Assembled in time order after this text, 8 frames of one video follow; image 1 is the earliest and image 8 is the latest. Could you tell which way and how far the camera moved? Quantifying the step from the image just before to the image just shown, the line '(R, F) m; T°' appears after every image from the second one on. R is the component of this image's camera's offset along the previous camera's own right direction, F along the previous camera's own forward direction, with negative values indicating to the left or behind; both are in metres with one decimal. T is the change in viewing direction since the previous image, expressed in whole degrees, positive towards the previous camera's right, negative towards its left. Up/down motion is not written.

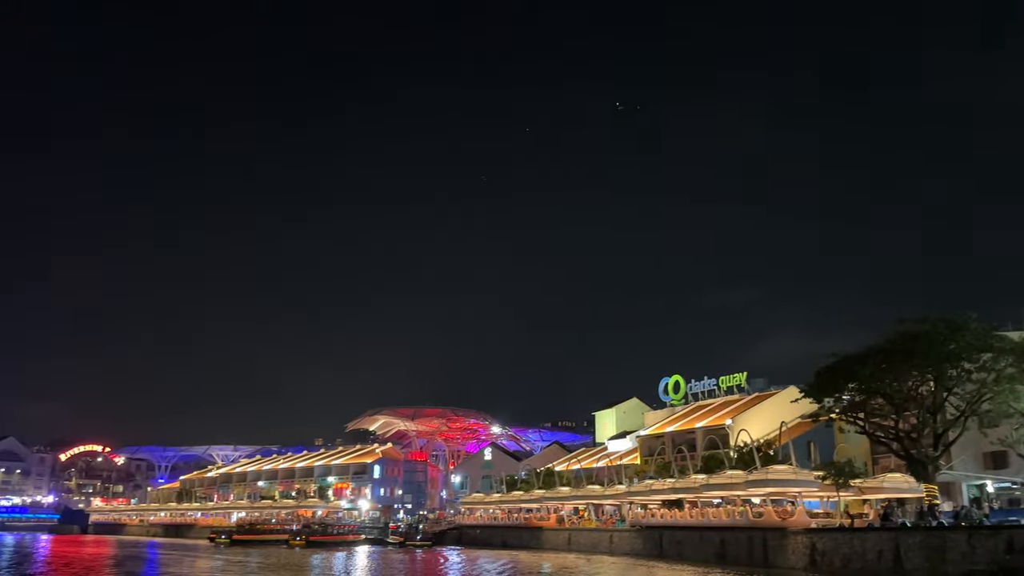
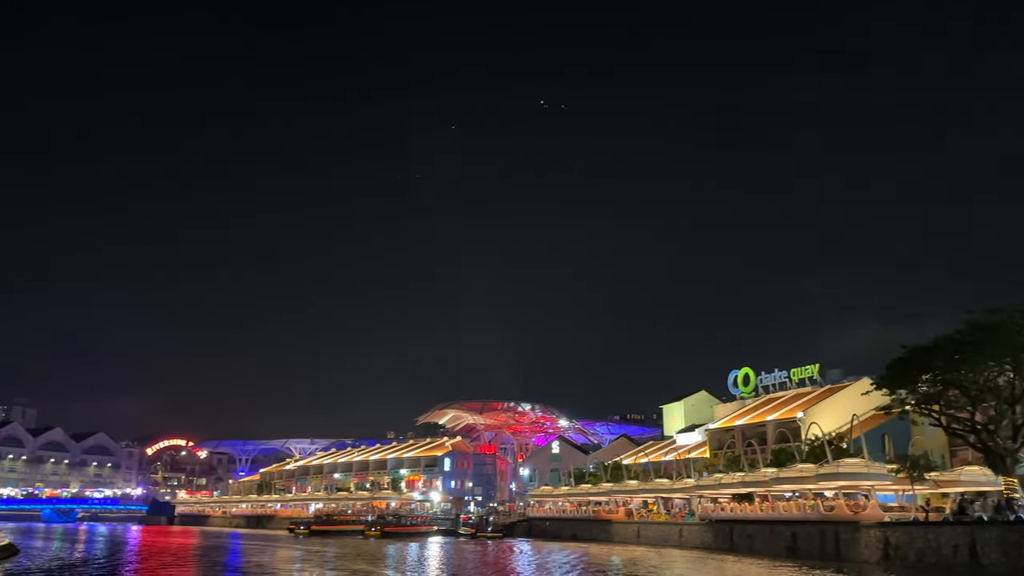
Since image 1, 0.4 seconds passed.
(+0.2, -0.7) m; -5°
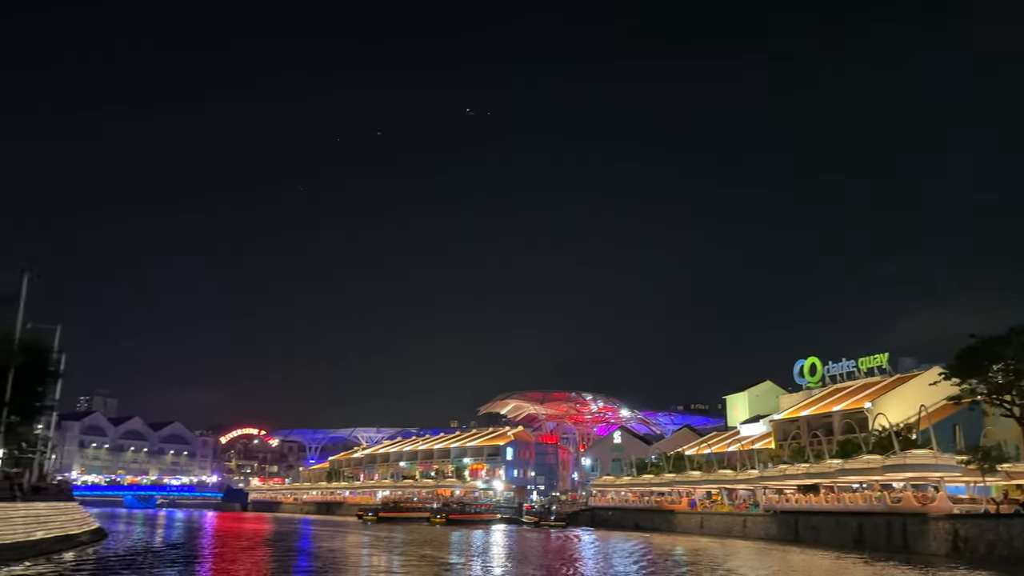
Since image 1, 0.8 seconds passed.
(+0.1, -0.6) m; -4°
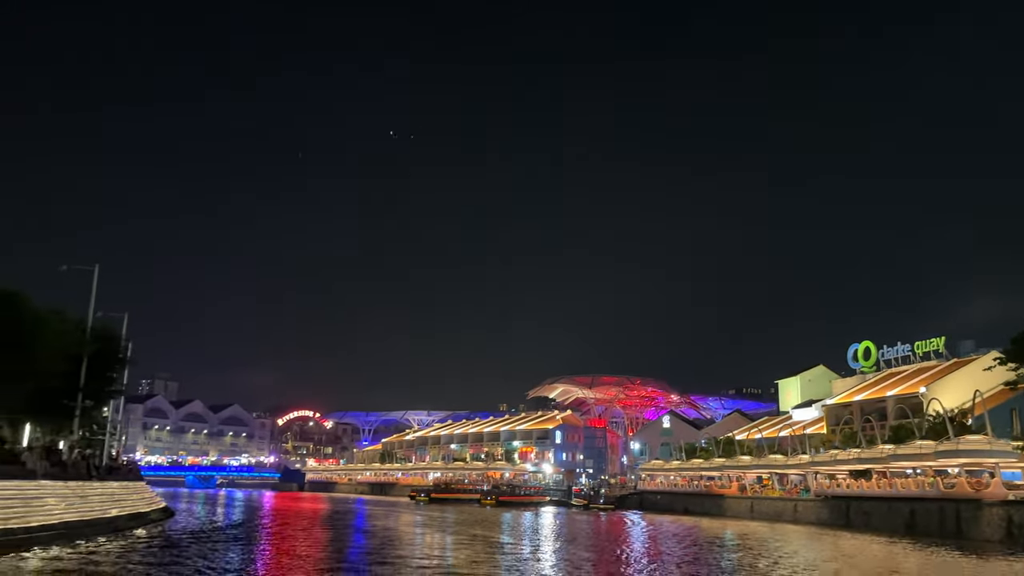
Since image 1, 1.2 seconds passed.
(+0.1, -0.7) m; -3°
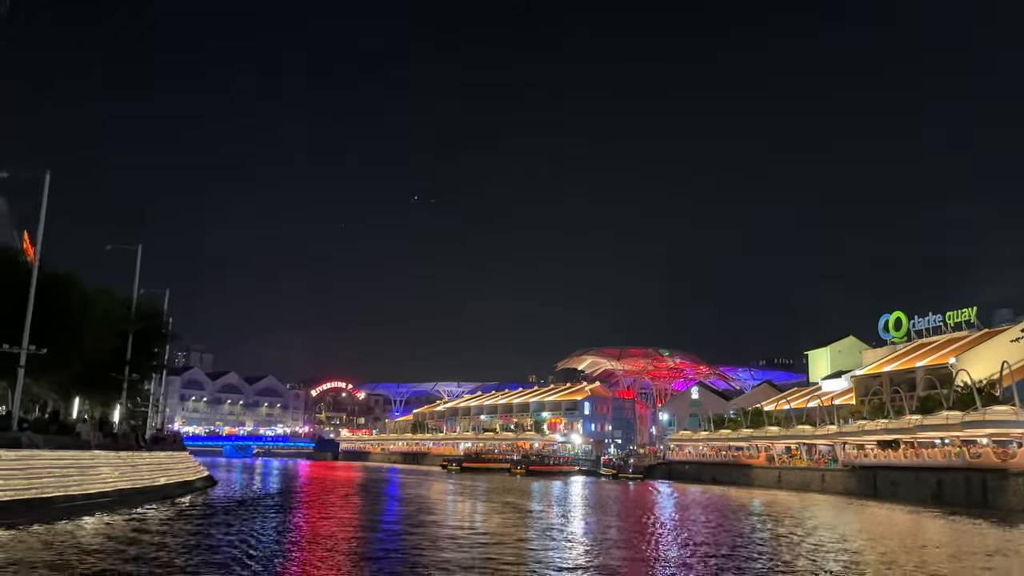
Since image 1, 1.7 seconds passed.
(0.0, -0.8) m; -2°
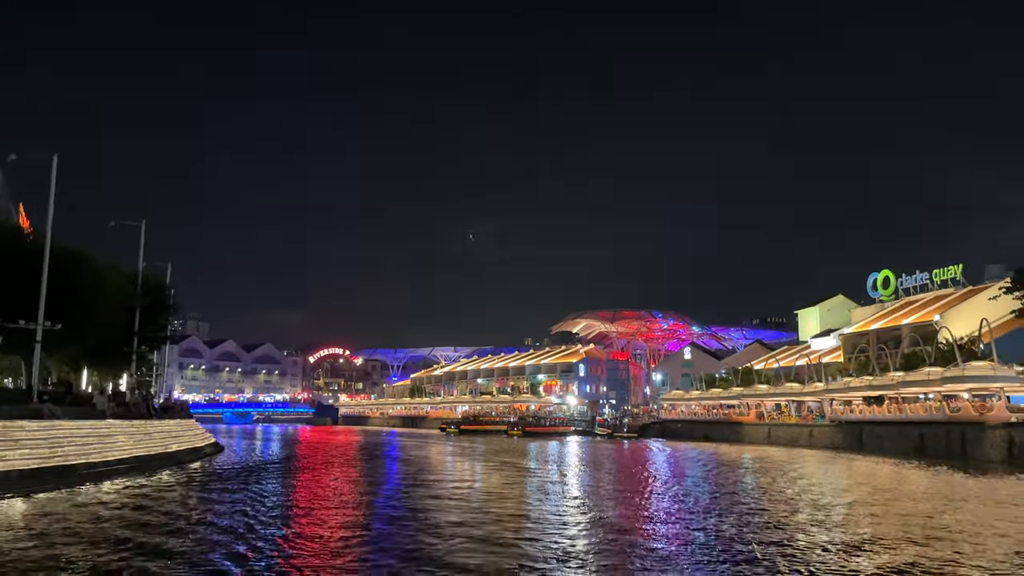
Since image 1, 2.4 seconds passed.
(0.0, -1.2) m; 0°
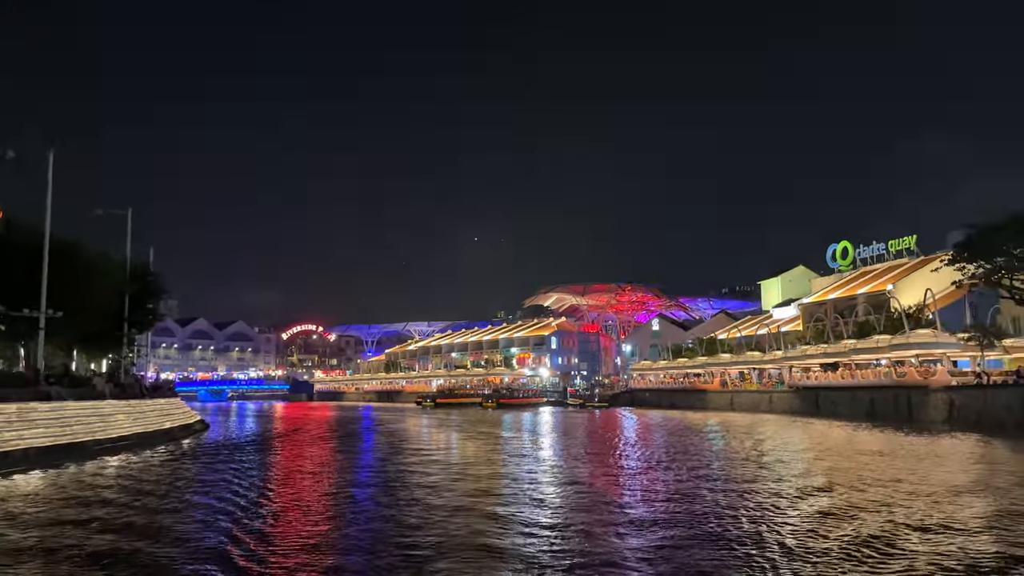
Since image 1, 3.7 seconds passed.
(-0.1, -2.2) m; +2°
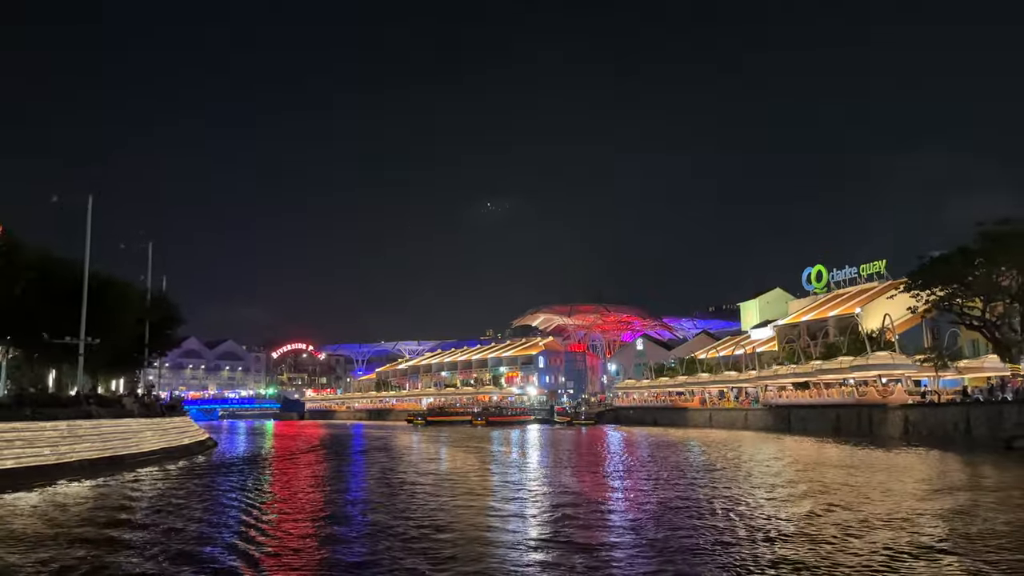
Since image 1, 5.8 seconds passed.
(-0.1, -3.6) m; +1°
